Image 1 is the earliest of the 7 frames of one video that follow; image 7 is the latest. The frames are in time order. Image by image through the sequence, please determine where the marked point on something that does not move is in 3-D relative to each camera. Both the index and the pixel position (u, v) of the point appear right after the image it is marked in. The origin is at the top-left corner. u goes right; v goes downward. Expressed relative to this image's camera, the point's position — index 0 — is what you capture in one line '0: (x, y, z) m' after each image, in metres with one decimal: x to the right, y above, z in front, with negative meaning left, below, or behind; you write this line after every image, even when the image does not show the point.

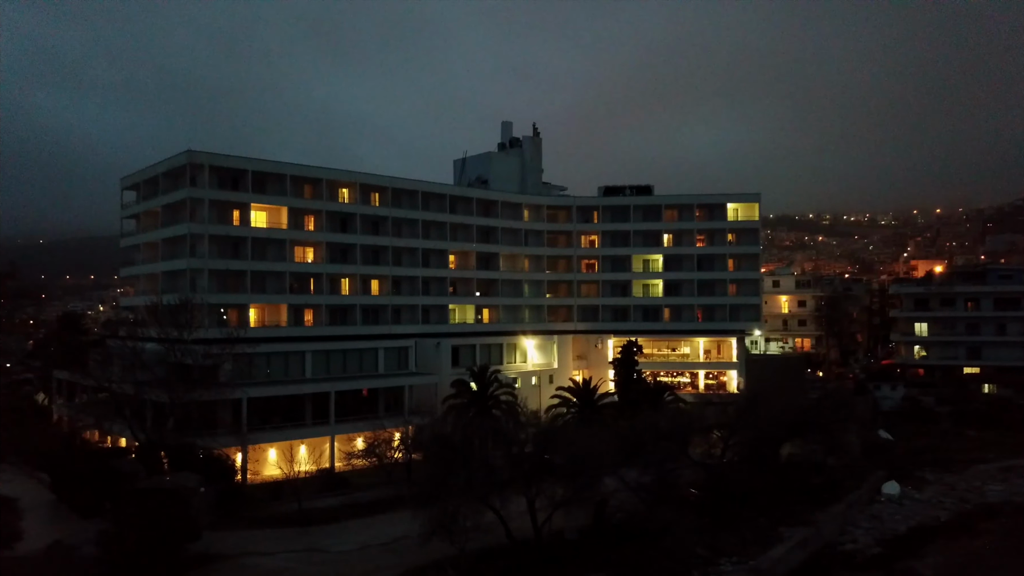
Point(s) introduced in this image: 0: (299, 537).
0: (-5.3, -6.3, +17.6) m
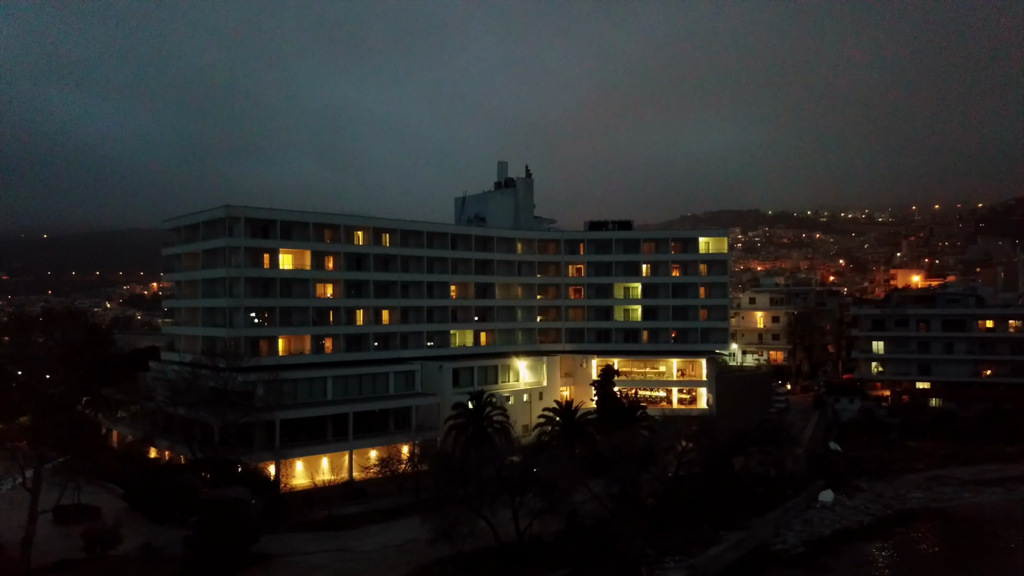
0: (-5.7, -7.9, +22.0) m
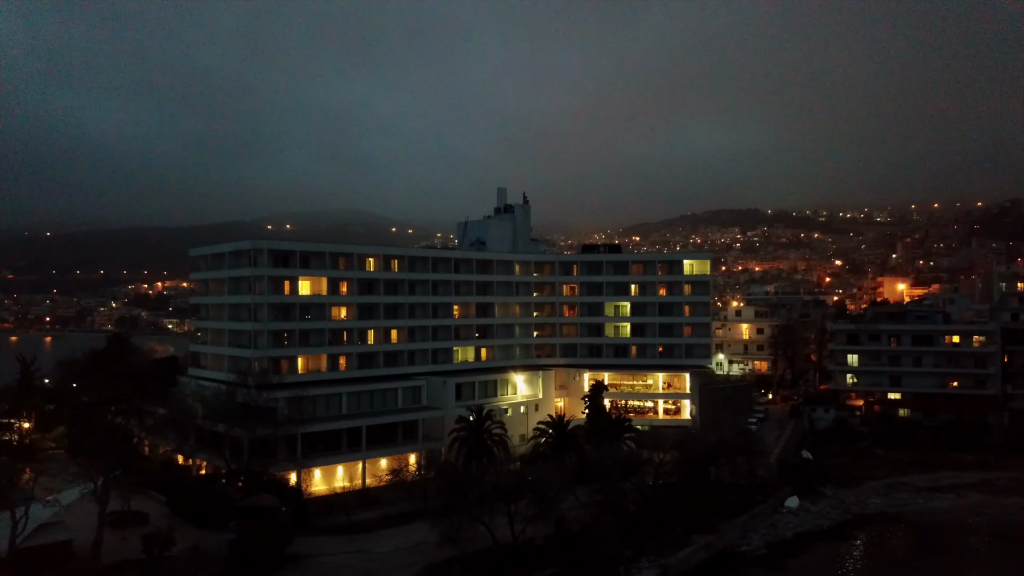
0: (-5.8, -9.1, +25.3) m
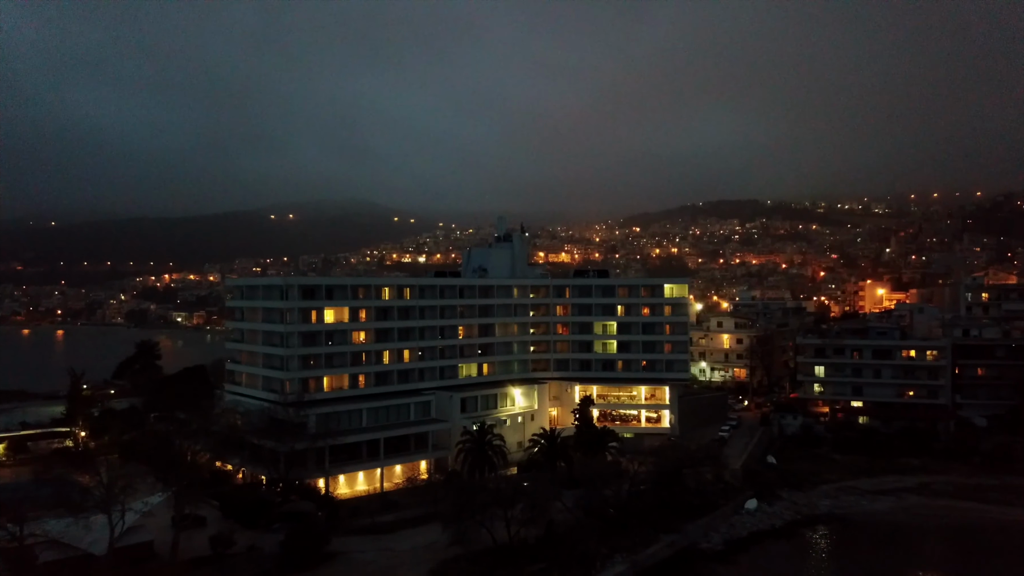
0: (-6.0, -11.0, +30.5) m
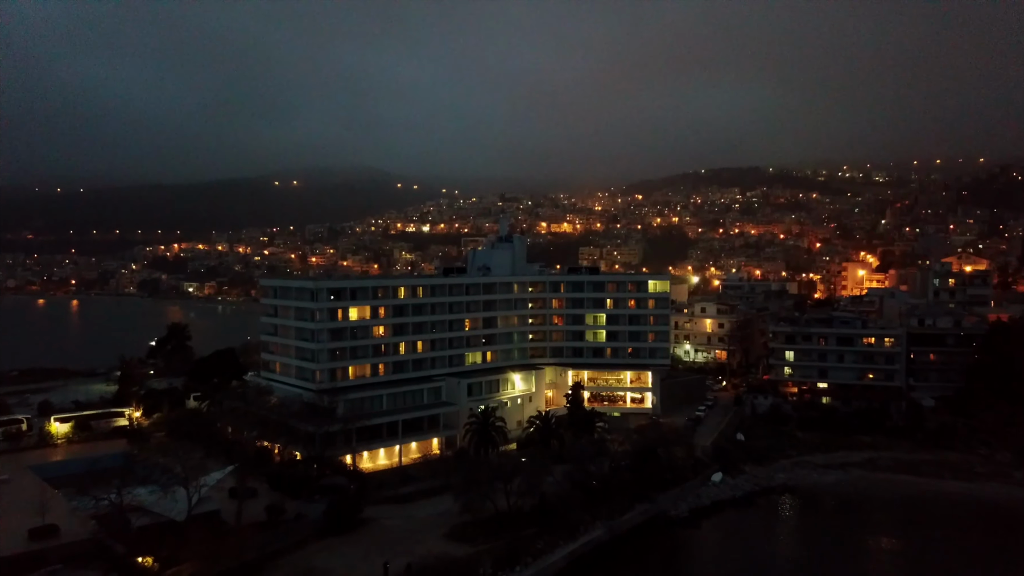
0: (-6.0, -11.6, +36.9) m
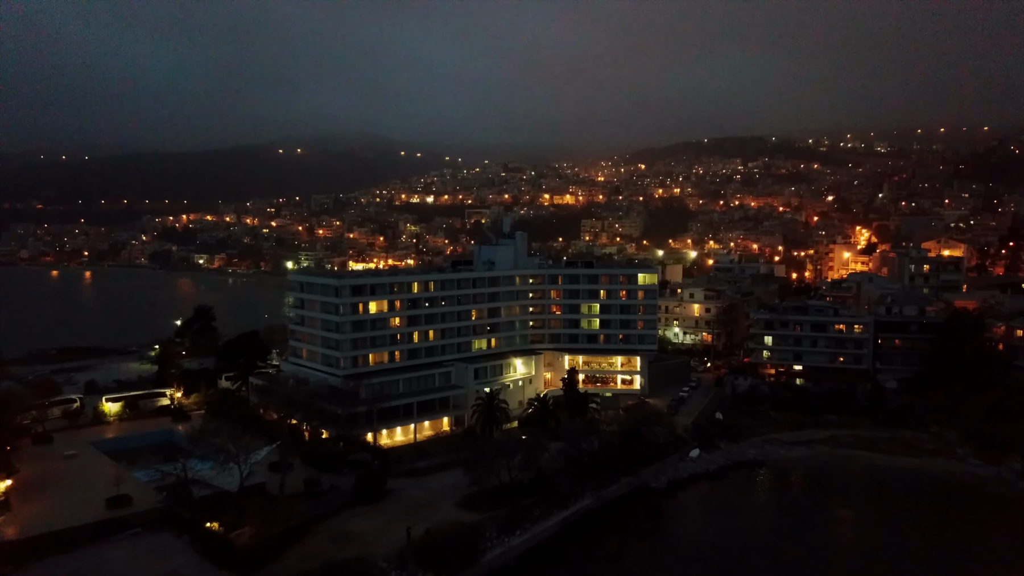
0: (-5.9, -11.8, +42.9) m
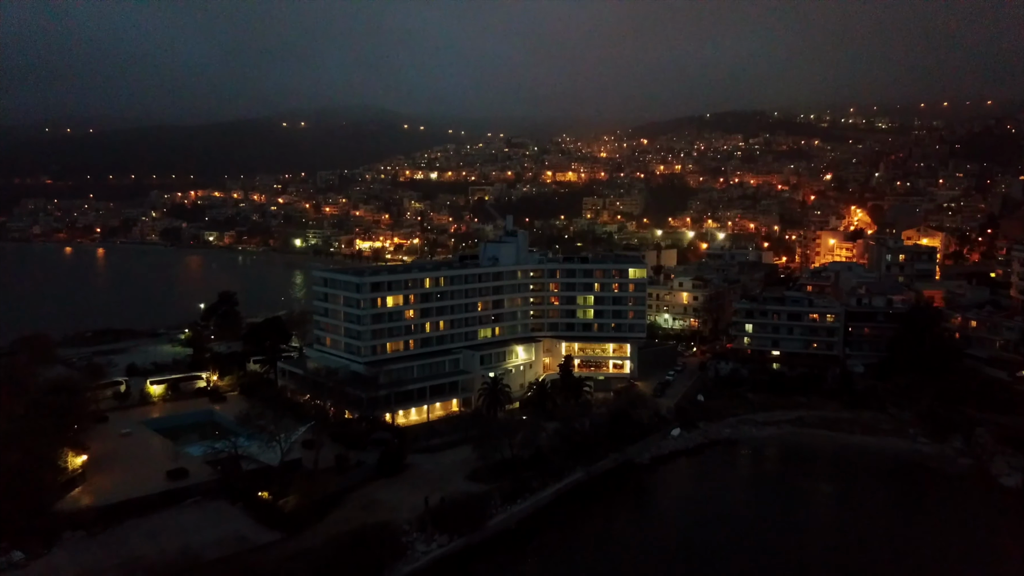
0: (-5.8, -11.8, +49.4) m
